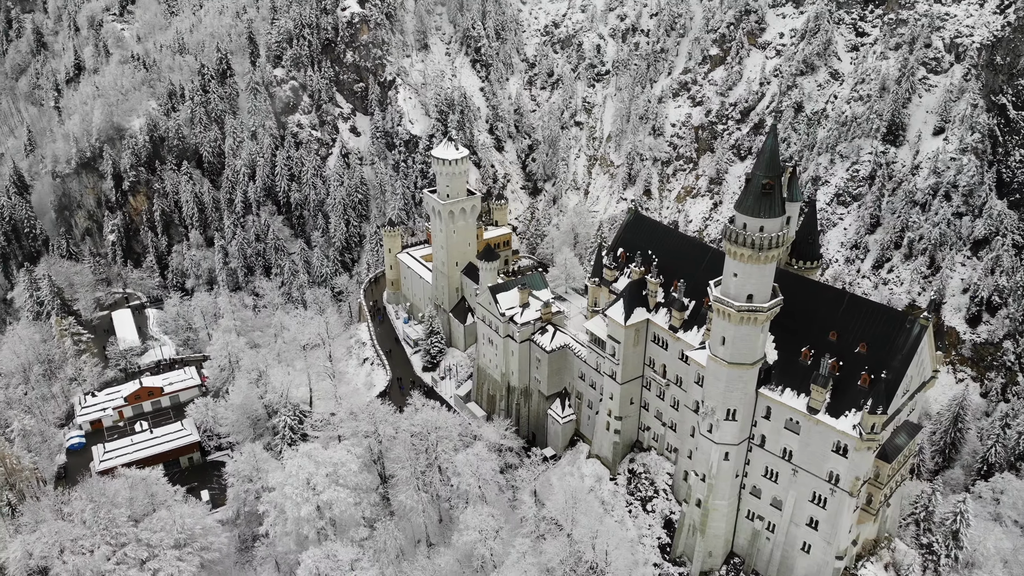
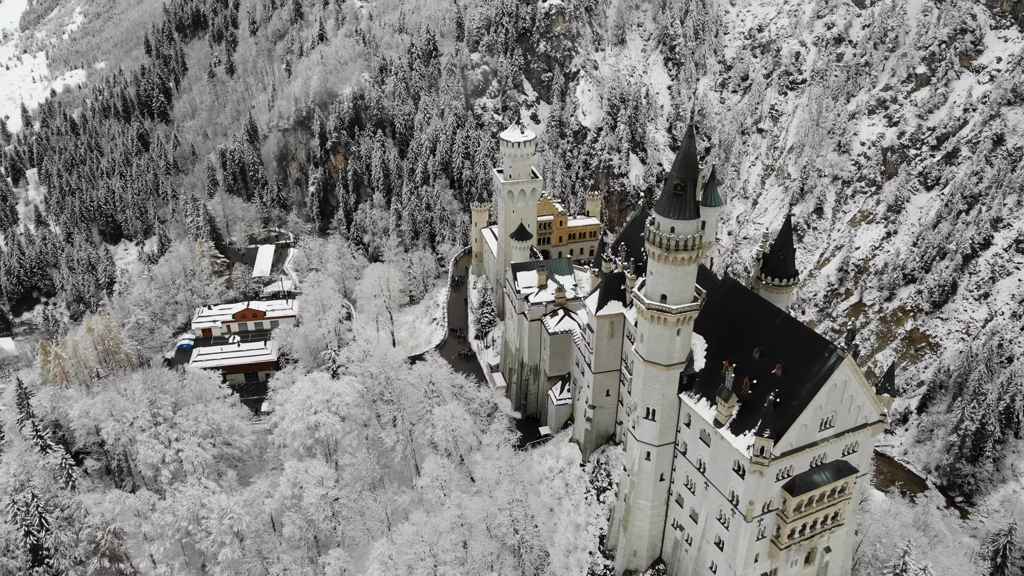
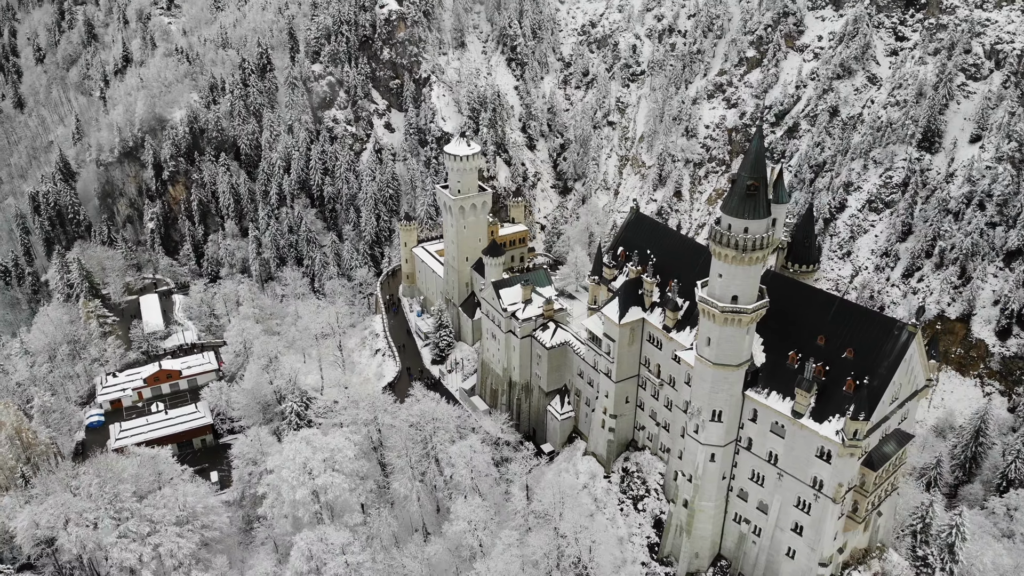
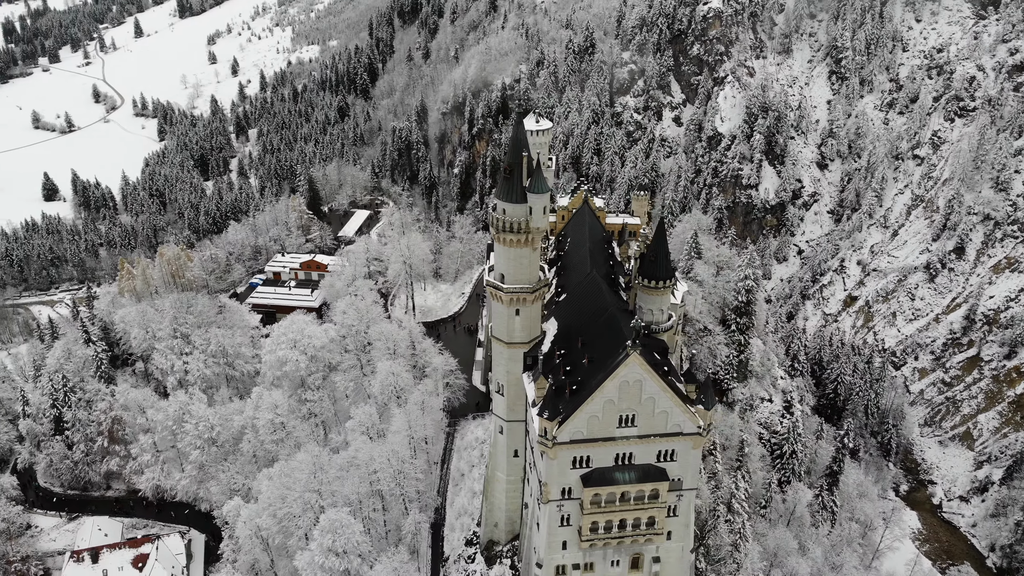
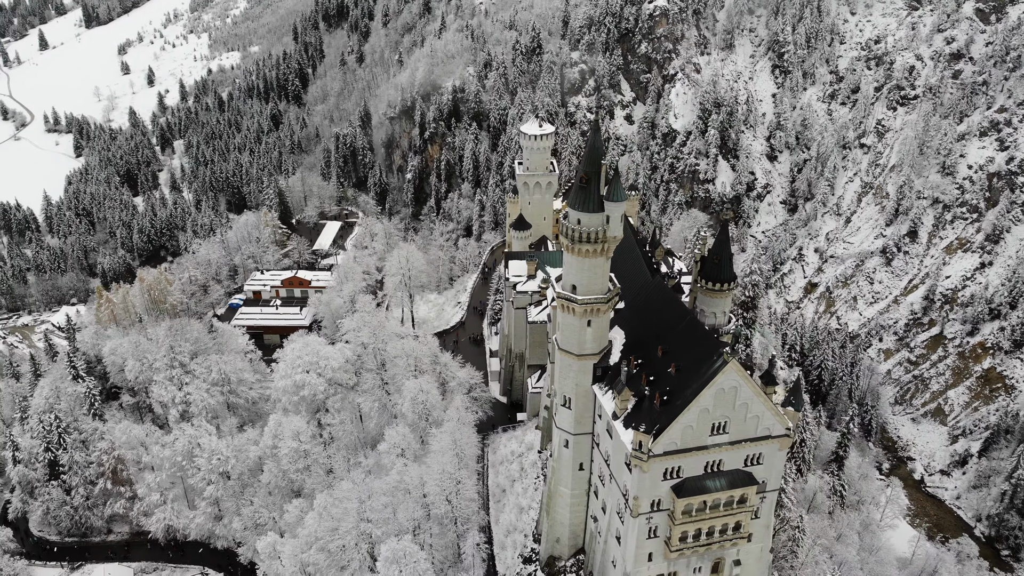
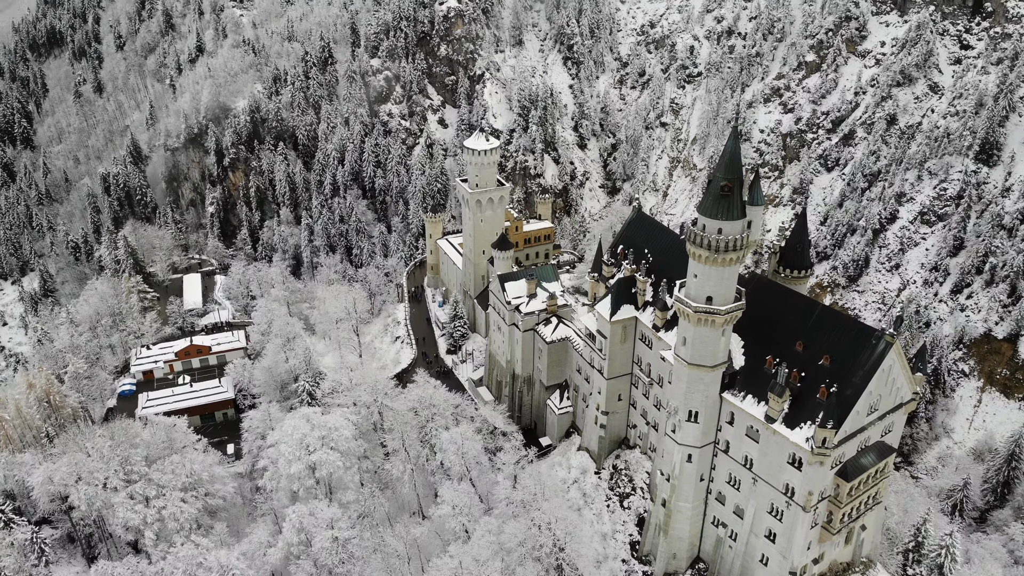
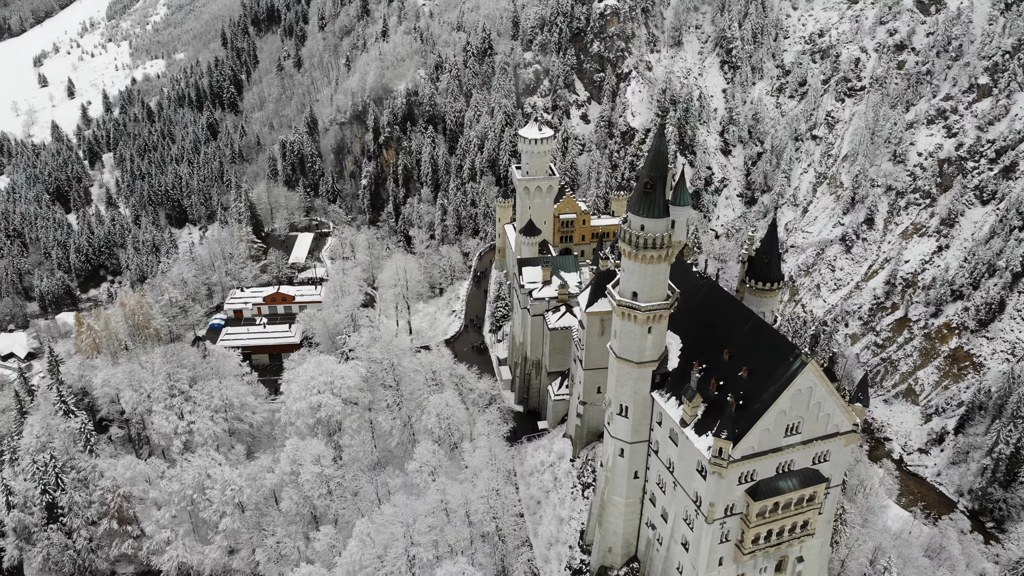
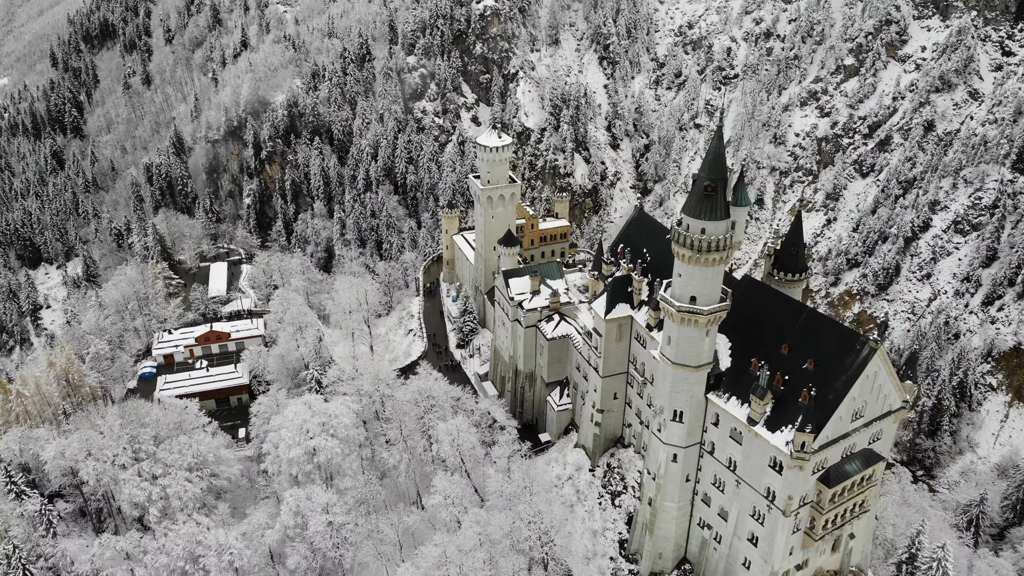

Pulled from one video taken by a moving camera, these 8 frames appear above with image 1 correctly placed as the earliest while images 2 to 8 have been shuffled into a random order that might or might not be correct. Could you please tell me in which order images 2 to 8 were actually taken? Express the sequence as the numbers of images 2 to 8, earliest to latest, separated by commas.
3, 6, 8, 2, 7, 5, 4
